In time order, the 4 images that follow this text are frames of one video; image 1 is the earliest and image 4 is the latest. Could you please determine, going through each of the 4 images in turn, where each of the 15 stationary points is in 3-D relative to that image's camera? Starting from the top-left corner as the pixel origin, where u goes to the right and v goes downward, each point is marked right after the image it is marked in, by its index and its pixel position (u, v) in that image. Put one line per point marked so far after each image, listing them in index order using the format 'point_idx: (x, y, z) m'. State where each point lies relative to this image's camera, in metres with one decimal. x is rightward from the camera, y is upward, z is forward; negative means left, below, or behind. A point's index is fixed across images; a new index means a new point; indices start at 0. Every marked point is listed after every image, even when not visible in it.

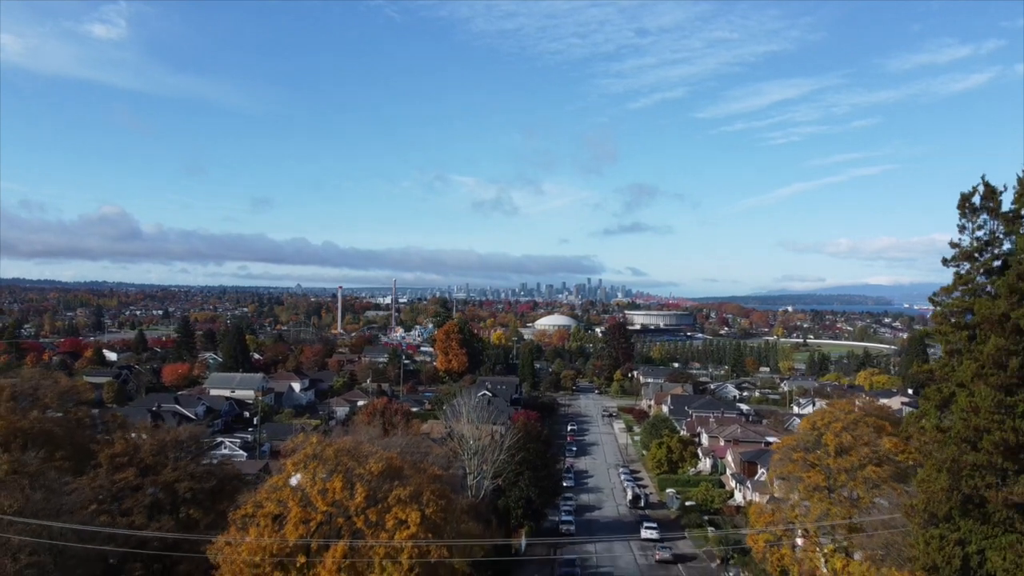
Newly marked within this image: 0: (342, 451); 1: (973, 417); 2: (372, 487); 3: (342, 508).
0: (-2.2, -2.1, +8.5) m
1: (+3.4, -0.9, +4.8) m
2: (-1.7, -2.4, +8.2) m
3: (-2.0, -2.6, +7.9) m
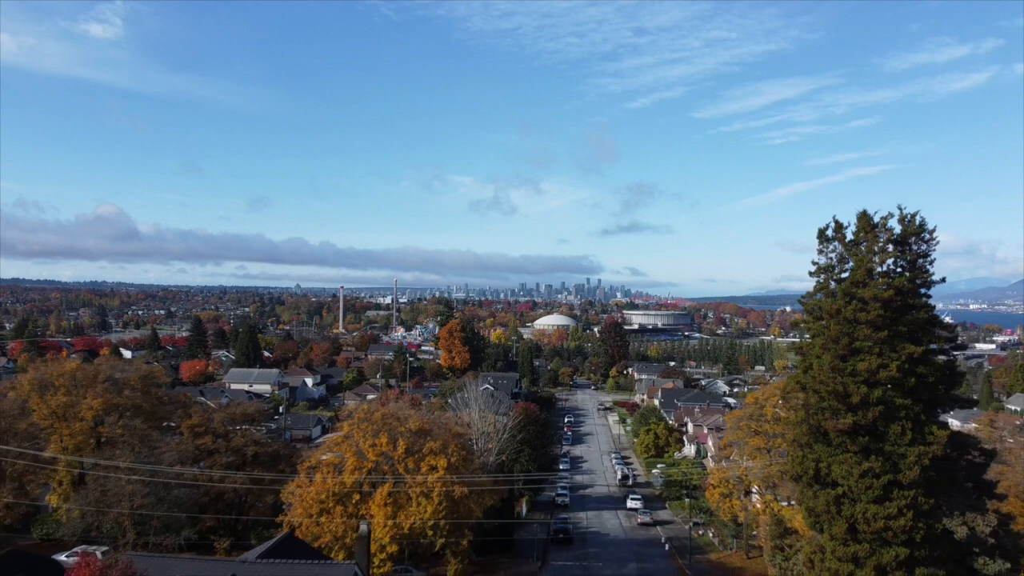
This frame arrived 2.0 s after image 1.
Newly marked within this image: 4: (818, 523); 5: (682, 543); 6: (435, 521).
0: (-2.1, -2.1, +10.9) m
1: (+3.4, -1.0, +7.3) m
2: (-1.6, -2.5, +10.6) m
3: (-2.0, -2.7, +10.3) m
4: (+3.4, -2.6, +7.3) m
5: (+3.8, -5.7, +14.8) m
6: (-1.1, -3.4, +9.8) m
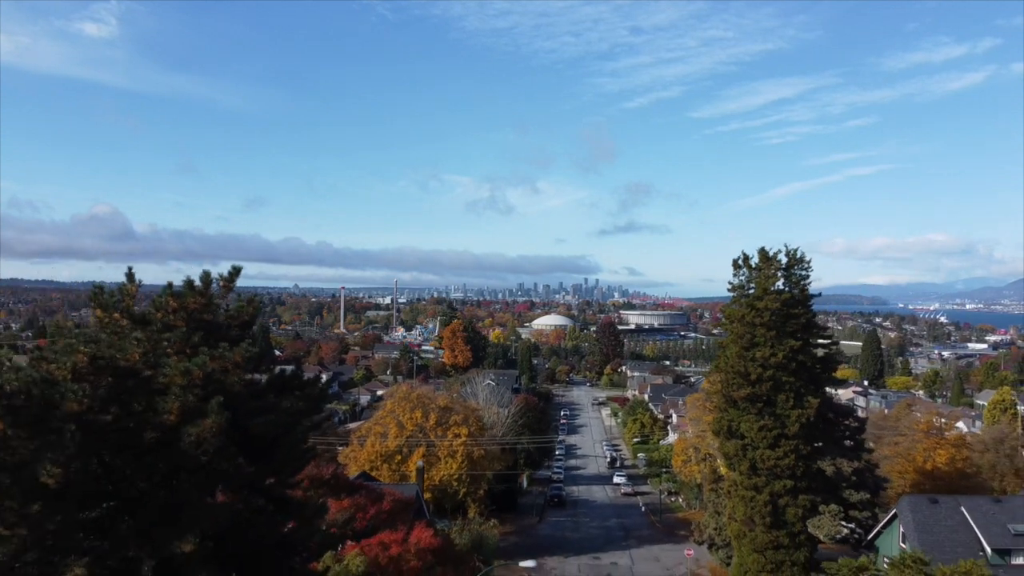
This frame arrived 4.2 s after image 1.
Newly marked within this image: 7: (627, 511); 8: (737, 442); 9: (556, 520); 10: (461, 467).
0: (-2.0, -2.3, +14.0) m
1: (+3.5, -1.2, +10.4) m
2: (-1.5, -2.7, +13.7) m
3: (-1.9, -2.9, +13.5) m
4: (+3.5, -2.8, +10.5) m
5: (+3.9, -5.9, +17.9) m
6: (-1.0, -3.6, +12.9) m
7: (+3.1, -5.9, +17.5) m
8: (+3.5, -2.4, +10.3) m
9: (+1.1, -5.7, +16.2) m
10: (-1.0, -3.5, +13.0) m
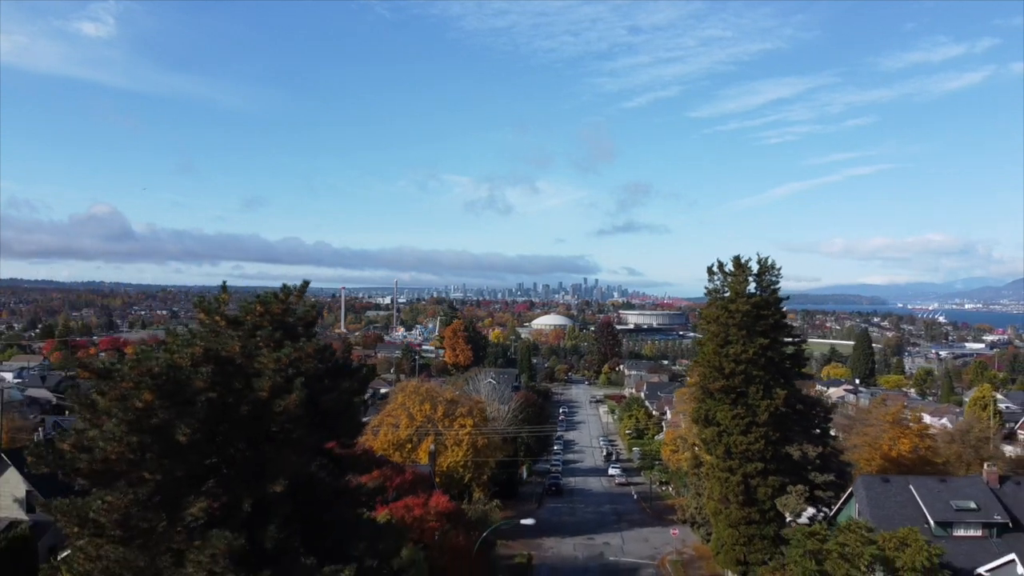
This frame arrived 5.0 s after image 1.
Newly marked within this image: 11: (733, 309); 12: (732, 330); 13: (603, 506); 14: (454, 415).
0: (-2.0, -2.4, +15.3) m
1: (+3.6, -1.2, +11.7) m
2: (-1.5, -2.7, +15.0) m
3: (-1.8, -3.0, +14.7) m
4: (+3.5, -2.9, +11.7) m
5: (+3.9, -6.0, +19.2) m
6: (-1.0, -3.7, +14.2) m
7: (+3.1, -6.0, +18.7) m
8: (+3.5, -2.5, +11.6) m
9: (+1.1, -5.8, +17.5) m
10: (-1.0, -3.6, +14.2) m
11: (+3.9, -0.4, +11.5) m
12: (+3.9, -0.7, +11.6) m
13: (+2.5, -5.9, +17.9) m
14: (-1.3, -2.9, +14.9) m
